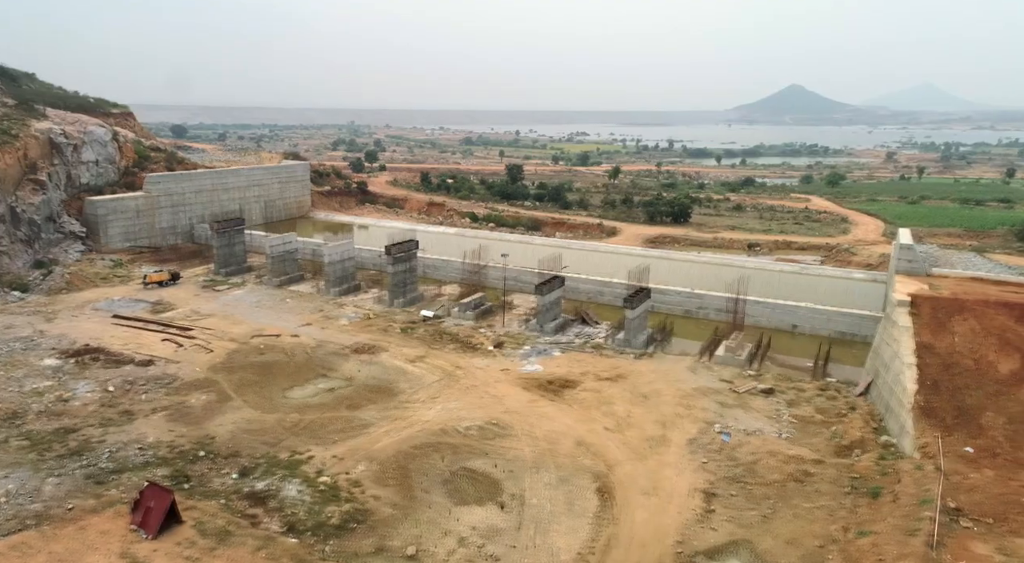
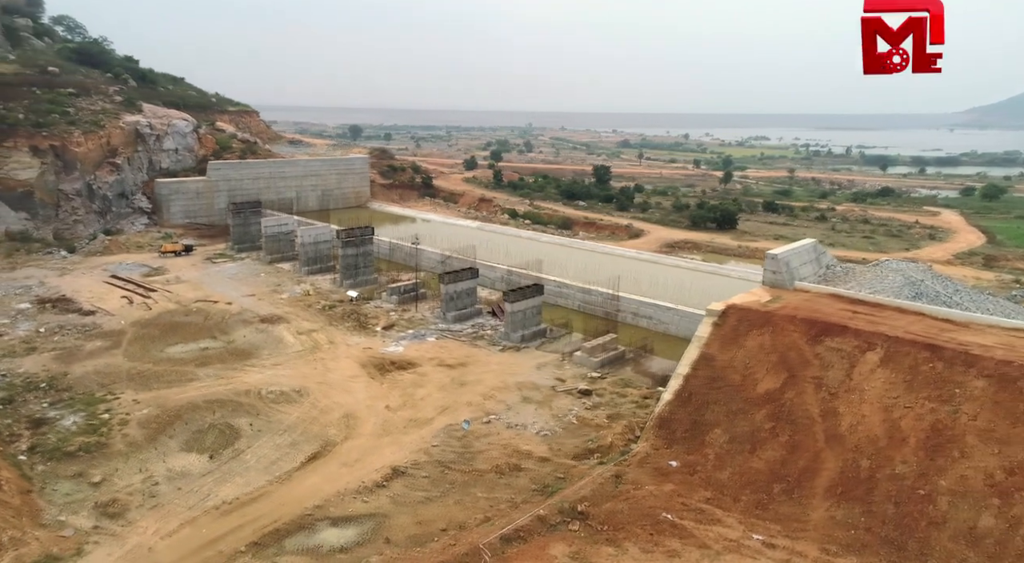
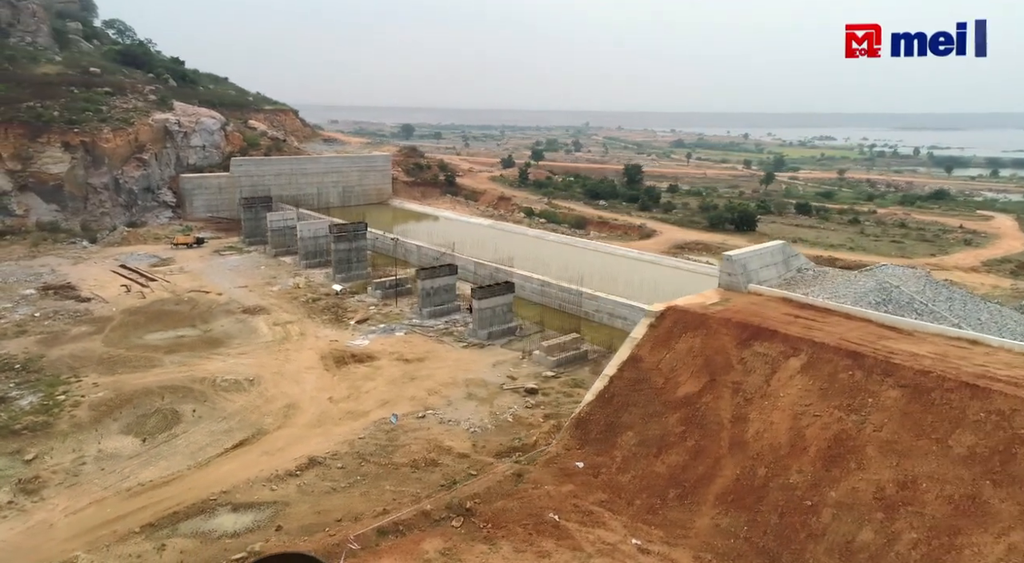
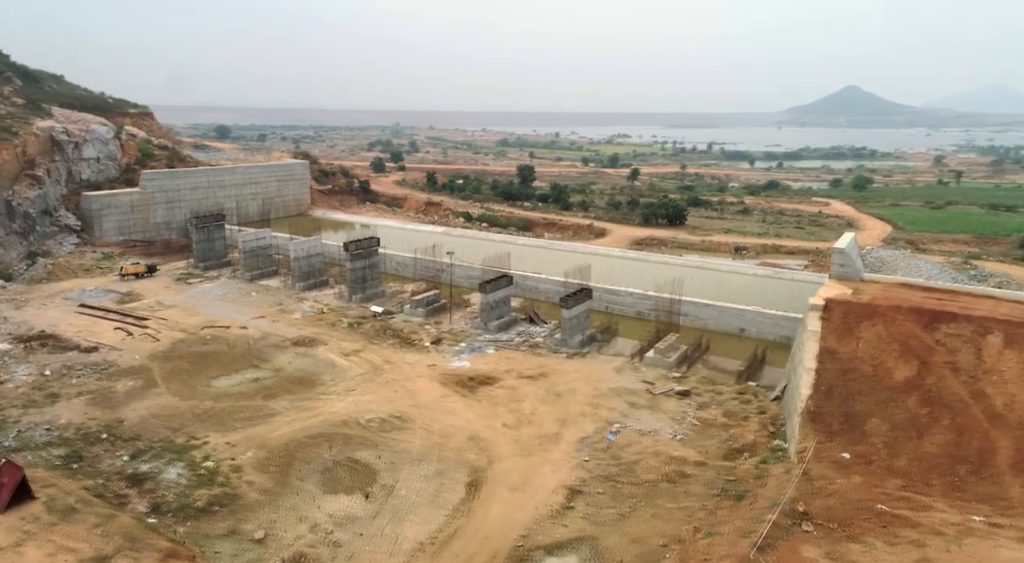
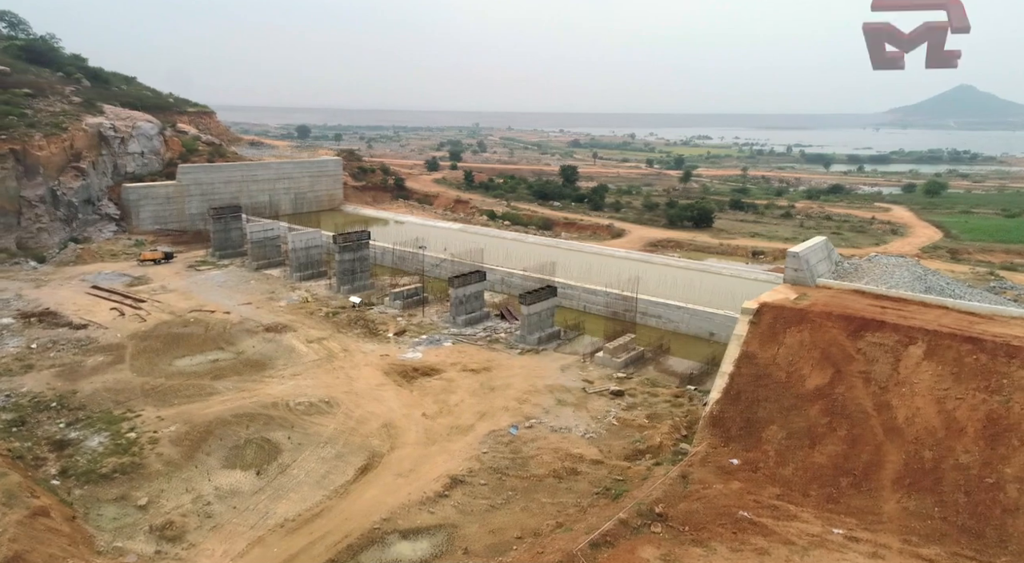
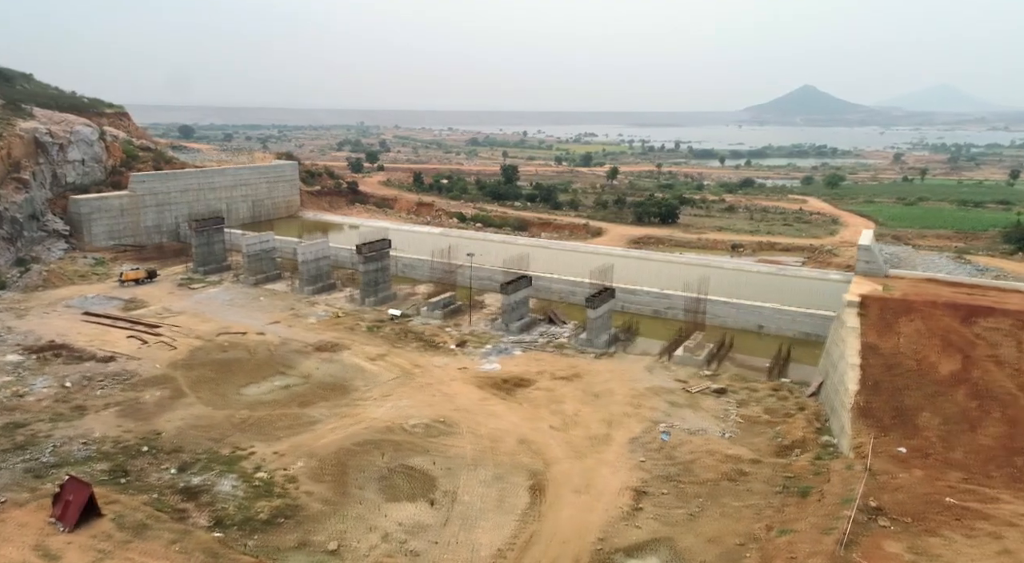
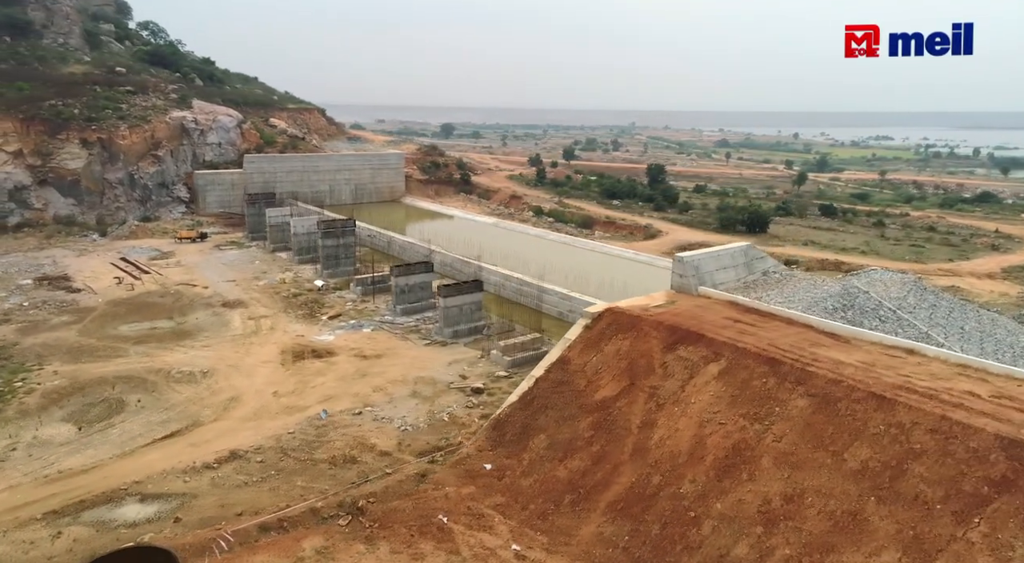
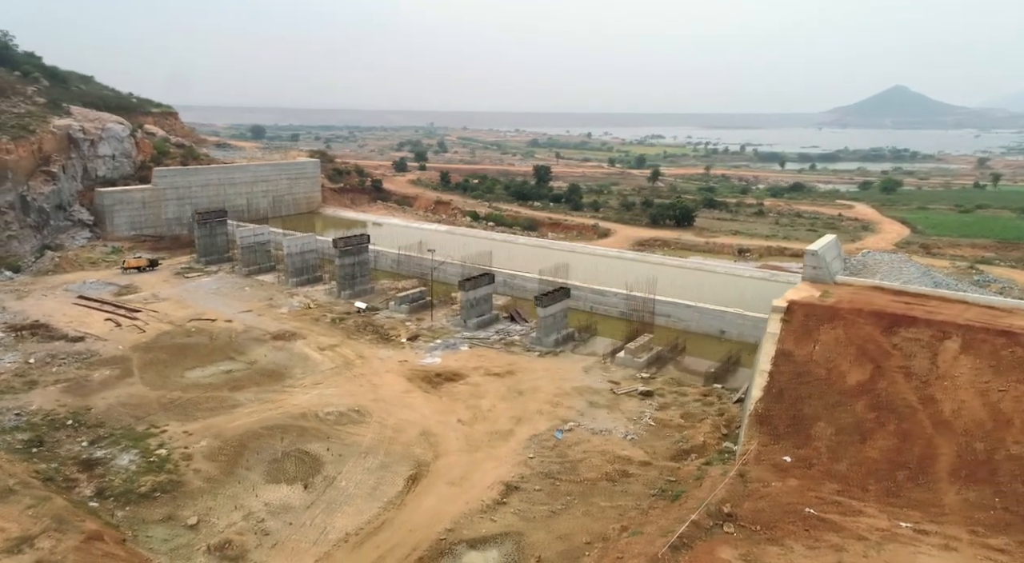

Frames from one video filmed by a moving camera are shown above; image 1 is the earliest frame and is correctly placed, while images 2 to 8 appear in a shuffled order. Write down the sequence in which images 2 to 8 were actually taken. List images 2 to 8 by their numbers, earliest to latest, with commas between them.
6, 4, 8, 5, 2, 3, 7
